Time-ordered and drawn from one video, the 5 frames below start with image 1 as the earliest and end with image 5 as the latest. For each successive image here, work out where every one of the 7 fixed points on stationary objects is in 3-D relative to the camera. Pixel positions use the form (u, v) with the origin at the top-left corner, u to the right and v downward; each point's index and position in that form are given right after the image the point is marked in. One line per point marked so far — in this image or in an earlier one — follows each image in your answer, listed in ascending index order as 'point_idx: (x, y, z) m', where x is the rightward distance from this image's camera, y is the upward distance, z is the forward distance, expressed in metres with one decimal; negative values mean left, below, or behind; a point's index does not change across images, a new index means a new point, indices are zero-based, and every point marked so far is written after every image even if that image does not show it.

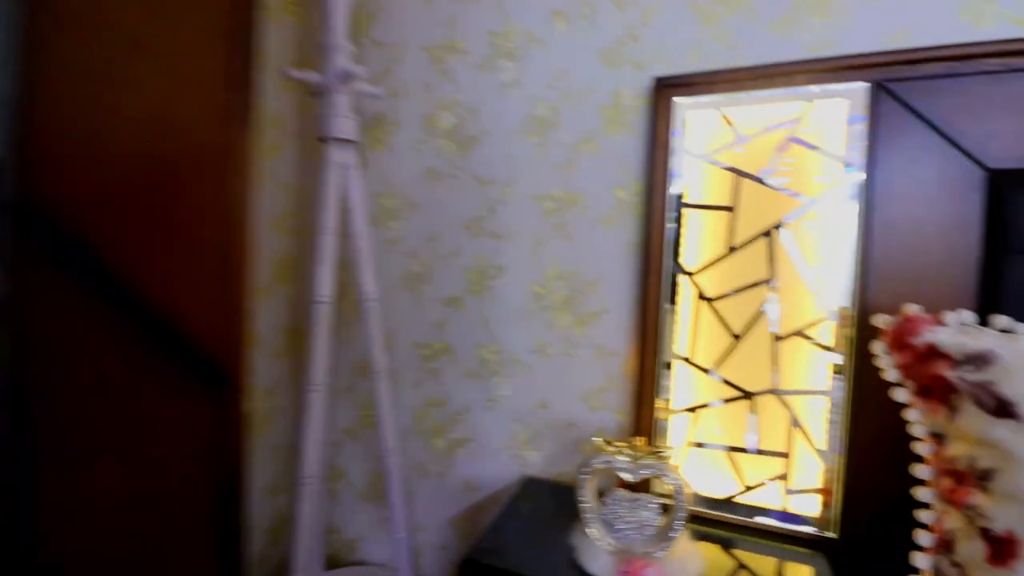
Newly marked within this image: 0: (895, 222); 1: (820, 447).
0: (+0.6, +0.1, +0.9) m
1: (+0.6, -0.3, +0.9) m
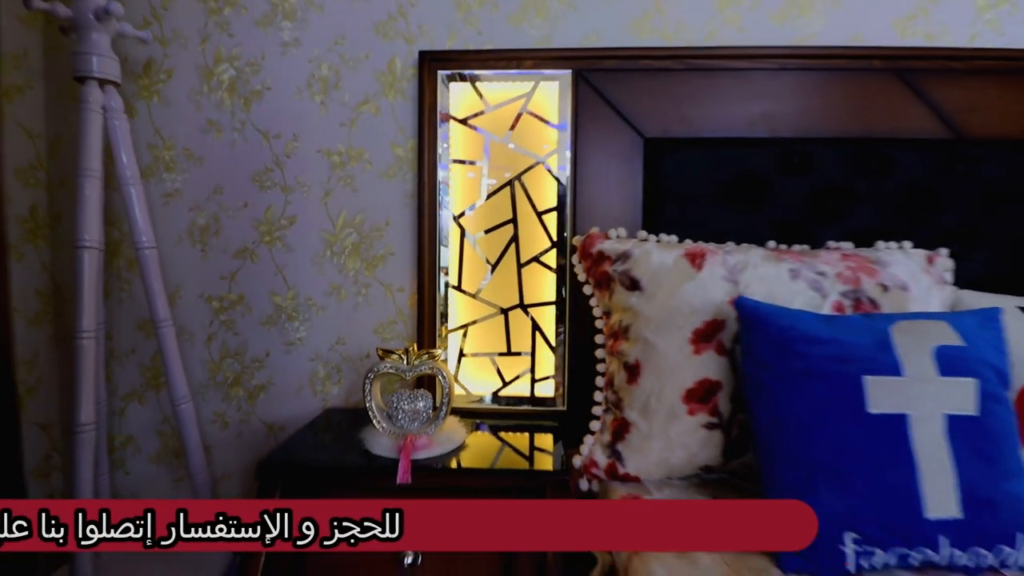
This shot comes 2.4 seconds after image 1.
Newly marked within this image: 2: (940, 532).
0: (+0.2, +0.3, +1.2) m
1: (+0.1, -0.1, +1.2) m
2: (+0.5, -0.3, +0.6) m
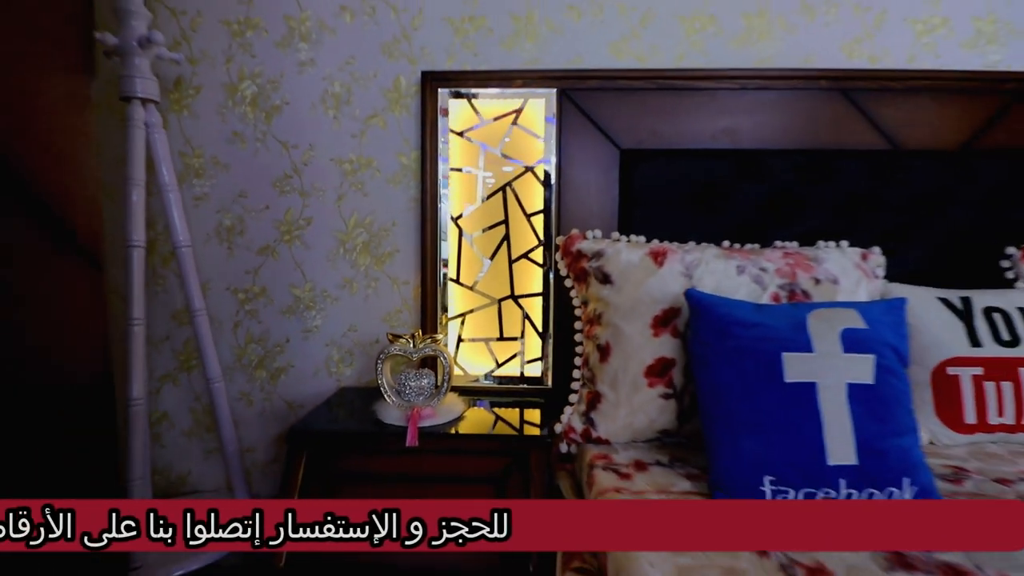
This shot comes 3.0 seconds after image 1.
0: (+0.2, +0.3, +1.3) m
1: (+0.1, -0.1, +1.4) m
2: (+0.5, -0.3, +0.8) m
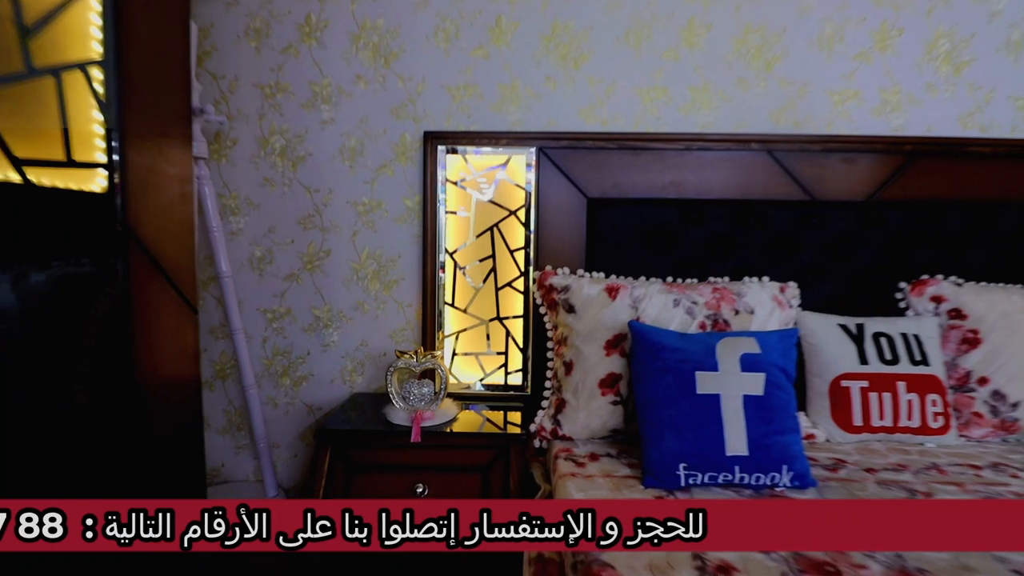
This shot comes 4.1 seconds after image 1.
0: (+0.1, +0.2, +1.6) m
1: (0.0, -0.2, +1.7) m
2: (+0.5, -0.4, +1.1) m
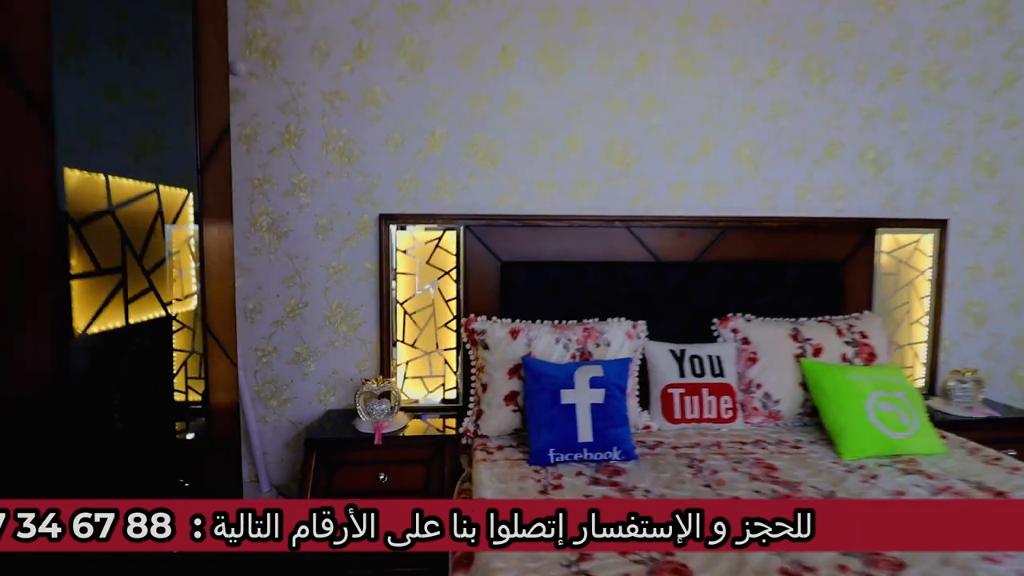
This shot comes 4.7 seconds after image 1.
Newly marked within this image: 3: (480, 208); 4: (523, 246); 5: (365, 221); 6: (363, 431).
0: (-0.2, 0.0, +2.2) m
1: (-0.3, -0.4, +2.3) m
2: (+0.3, -0.5, +1.7) m
3: (-0.1, +0.4, +2.3) m
4: (+0.1, +0.2, +2.2) m
5: (-0.6, +0.3, +2.2) m
6: (-0.6, -0.6, +2.0) m
